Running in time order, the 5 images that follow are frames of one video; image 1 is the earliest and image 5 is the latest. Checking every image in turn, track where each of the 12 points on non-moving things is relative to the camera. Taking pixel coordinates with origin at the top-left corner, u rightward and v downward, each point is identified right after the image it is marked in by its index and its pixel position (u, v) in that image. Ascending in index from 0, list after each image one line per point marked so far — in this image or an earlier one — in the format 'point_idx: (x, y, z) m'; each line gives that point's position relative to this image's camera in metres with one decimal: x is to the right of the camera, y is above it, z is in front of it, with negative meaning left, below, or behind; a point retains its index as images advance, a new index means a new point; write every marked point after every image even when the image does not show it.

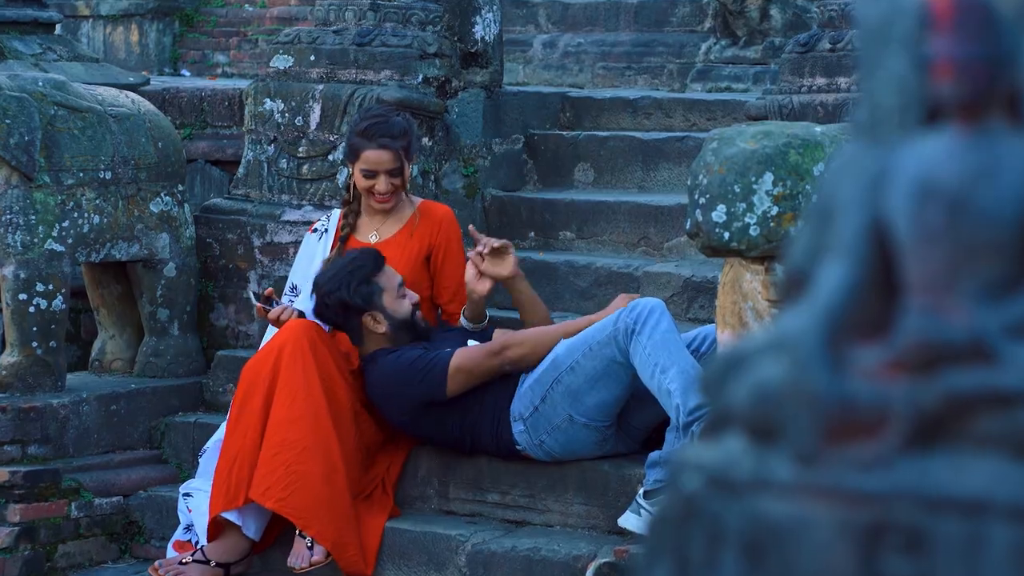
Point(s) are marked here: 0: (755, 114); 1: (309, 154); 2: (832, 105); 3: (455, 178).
0: (+0.8, +0.6, +4.5) m
1: (-0.8, +0.5, +4.9) m
2: (+1.0, +0.6, +4.3) m
3: (-0.2, +0.4, +5.3) m
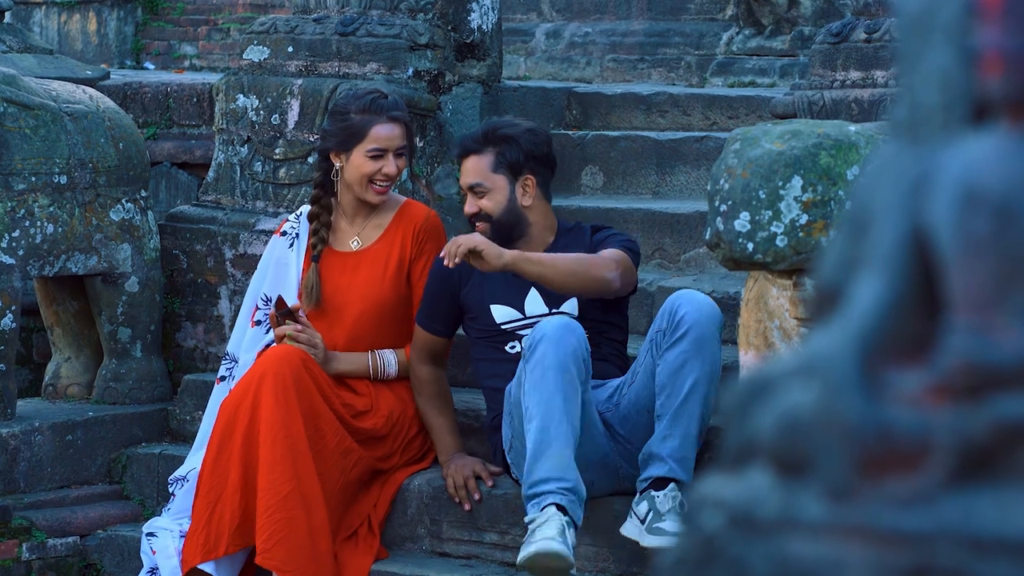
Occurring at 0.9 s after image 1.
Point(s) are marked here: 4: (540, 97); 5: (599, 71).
0: (+0.8, +0.5, +4.0) m
1: (-0.7, +0.4, +4.5) m
2: (+1.0, +0.5, +3.8) m
3: (-0.2, +0.4, +4.8) m
4: (+0.1, +0.7, +5.2) m
5: (+0.4, +1.0, +6.3) m
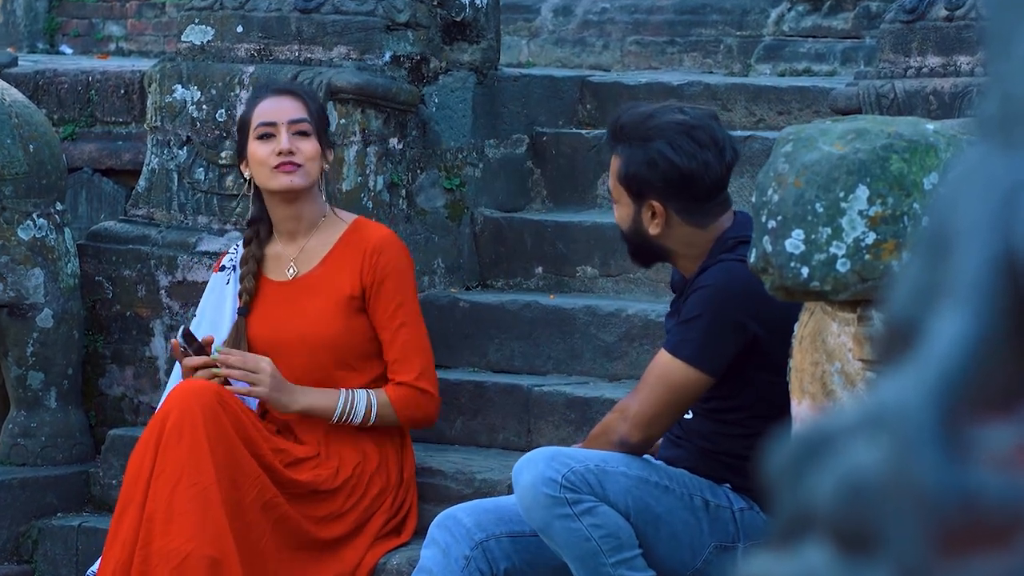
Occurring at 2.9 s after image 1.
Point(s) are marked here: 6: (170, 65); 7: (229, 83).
0: (+0.8, +0.4, +3.3) m
1: (-0.7, +0.3, +3.8) m
2: (+1.0, +0.4, +3.1) m
3: (-0.2, +0.3, +4.1) m
4: (+0.1, +0.6, +4.4) m
5: (+0.4, +0.9, +5.6) m
6: (-0.9, +0.6, +3.9) m
7: (-0.8, +0.6, +3.8) m
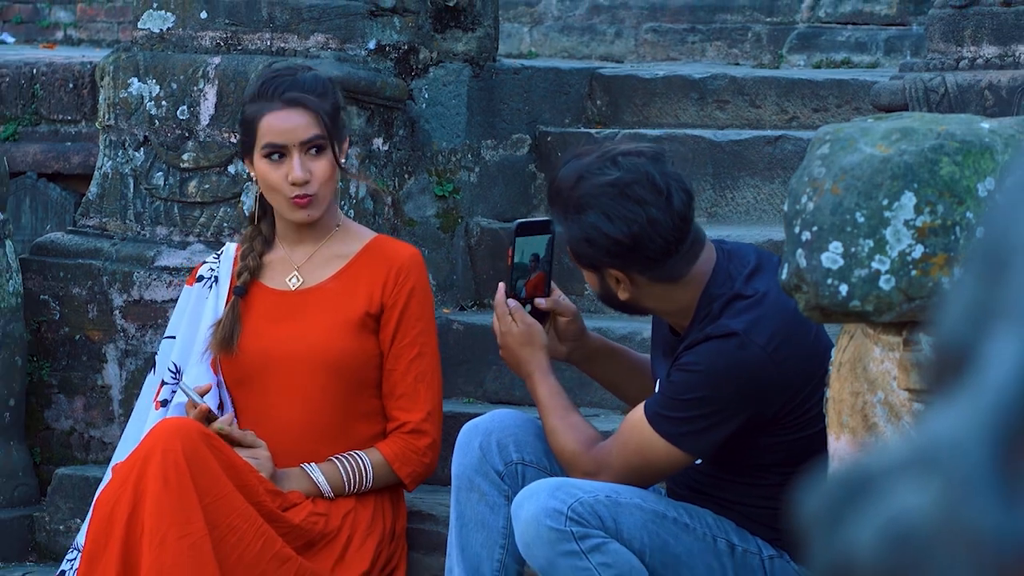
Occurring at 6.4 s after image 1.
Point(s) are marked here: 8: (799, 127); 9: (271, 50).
0: (+0.8, +0.4, +2.9) m
1: (-0.7, +0.3, +3.4) m
2: (+1.0, +0.4, +2.7) m
3: (-0.2, +0.2, +3.7) m
4: (+0.1, +0.6, +4.1) m
5: (+0.4, +0.9, +5.2) m
6: (-0.9, +0.6, +3.5) m
7: (-0.8, +0.5, +3.4) m
8: (+0.8, +0.5, +3.9) m
9: (-0.6, +0.6, +3.5) m
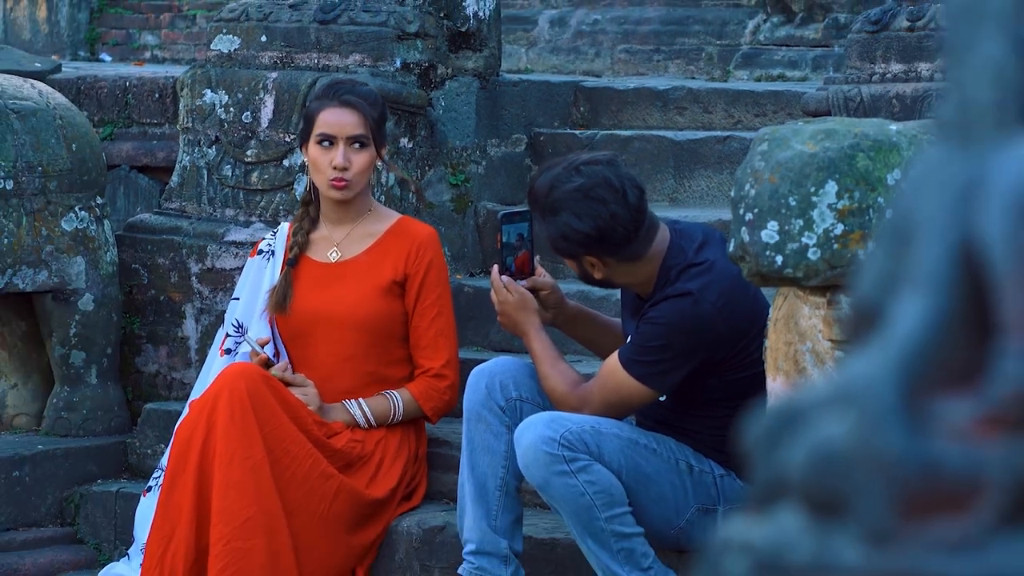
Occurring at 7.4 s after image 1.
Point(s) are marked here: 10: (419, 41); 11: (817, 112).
0: (+0.8, +0.5, +3.6) m
1: (-0.7, +0.4, +4.1) m
2: (+1.0, +0.5, +3.4) m
3: (-0.2, +0.3, +4.4) m
4: (+0.1, +0.7, +4.7) m
5: (+0.4, +1.0, +5.9) m
6: (-0.9, +0.7, +4.2) m
7: (-0.8, +0.6, +4.1) m
8: (+0.8, +0.5, +4.6) m
9: (-0.6, +0.7, +4.2) m
10: (-0.3, +0.8, +4.3) m
11: (+0.8, +0.5, +3.6) m
